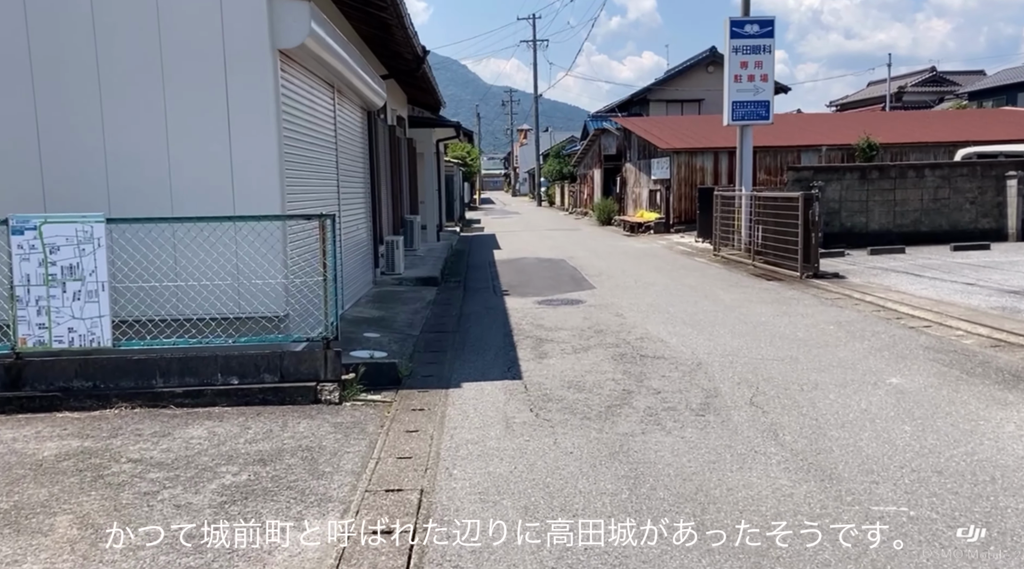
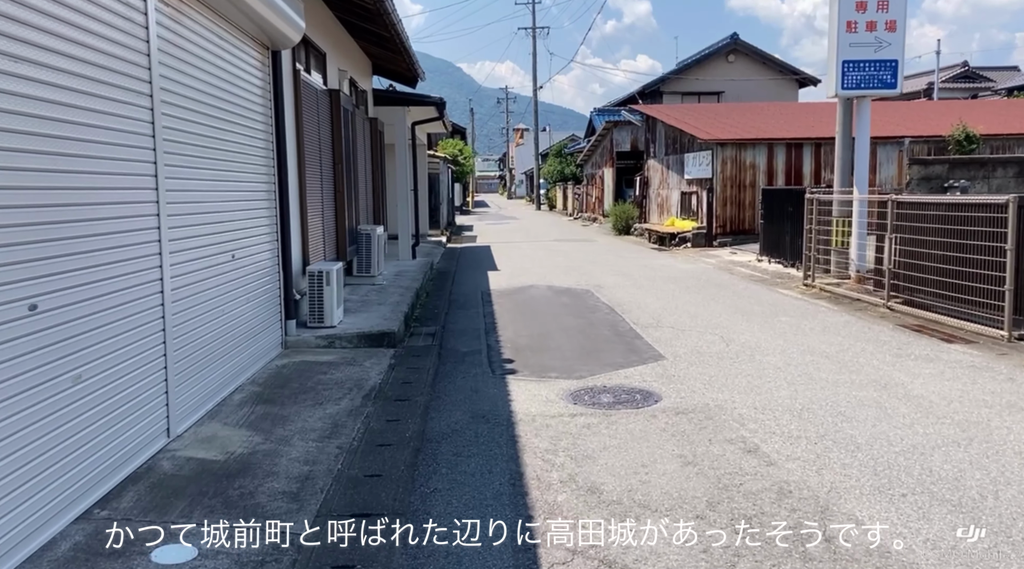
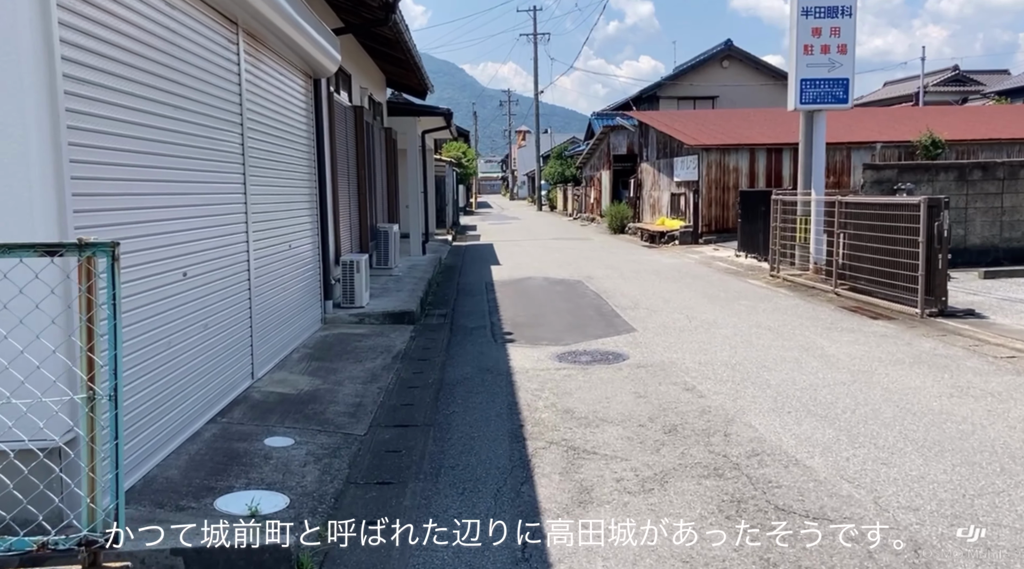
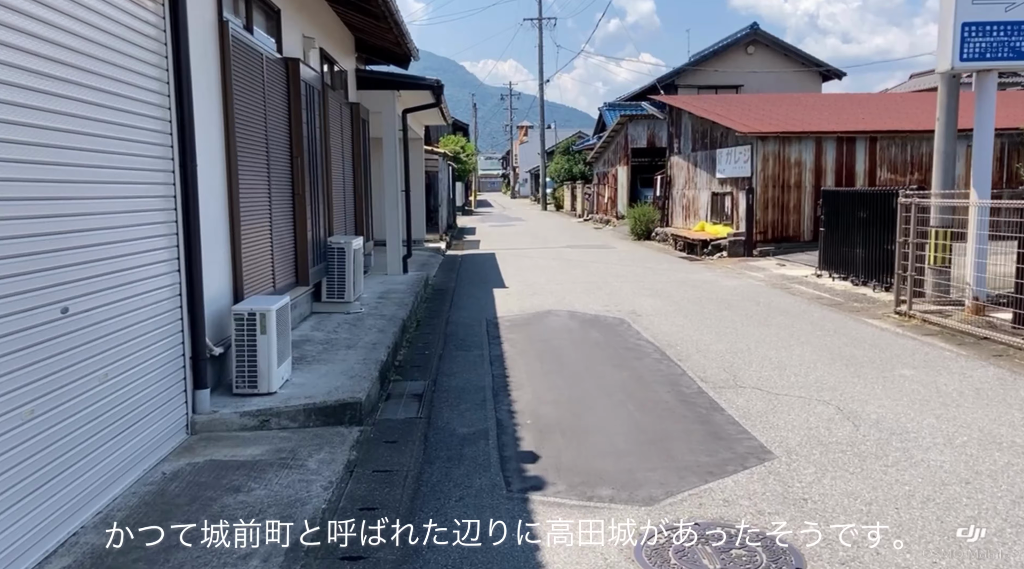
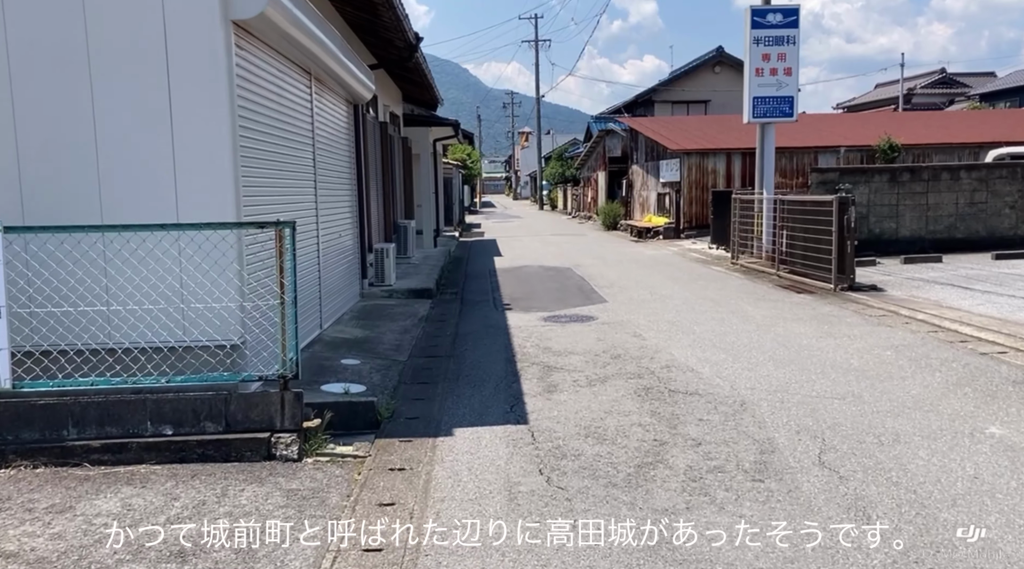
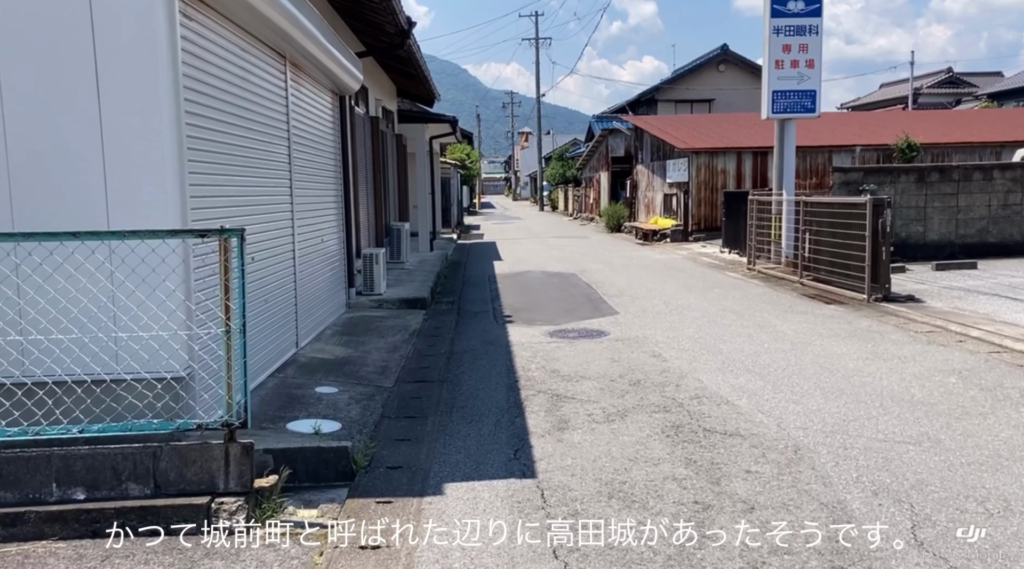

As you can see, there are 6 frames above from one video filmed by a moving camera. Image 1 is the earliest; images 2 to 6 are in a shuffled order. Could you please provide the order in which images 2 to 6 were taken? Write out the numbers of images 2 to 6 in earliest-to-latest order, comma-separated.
5, 6, 3, 2, 4
